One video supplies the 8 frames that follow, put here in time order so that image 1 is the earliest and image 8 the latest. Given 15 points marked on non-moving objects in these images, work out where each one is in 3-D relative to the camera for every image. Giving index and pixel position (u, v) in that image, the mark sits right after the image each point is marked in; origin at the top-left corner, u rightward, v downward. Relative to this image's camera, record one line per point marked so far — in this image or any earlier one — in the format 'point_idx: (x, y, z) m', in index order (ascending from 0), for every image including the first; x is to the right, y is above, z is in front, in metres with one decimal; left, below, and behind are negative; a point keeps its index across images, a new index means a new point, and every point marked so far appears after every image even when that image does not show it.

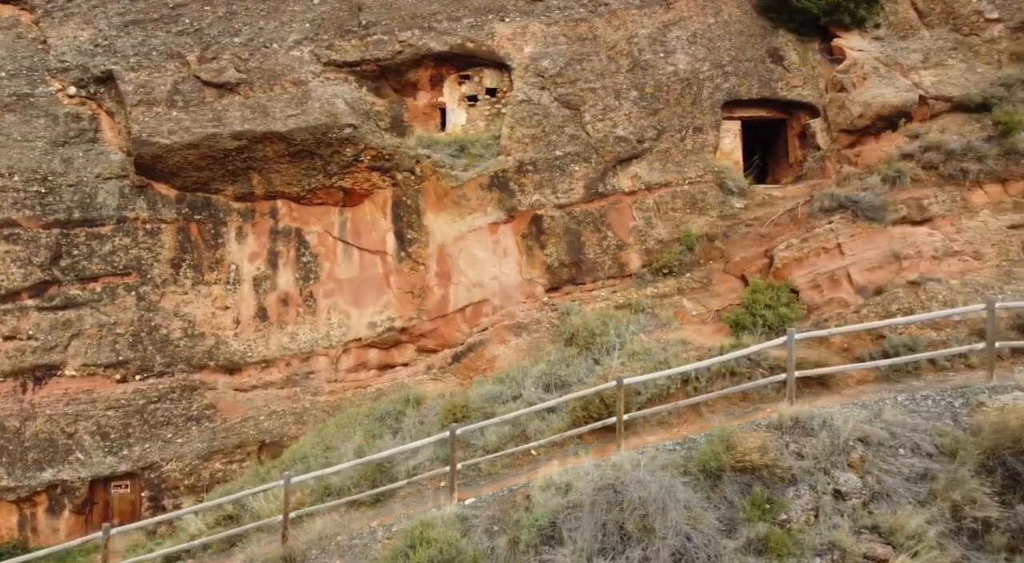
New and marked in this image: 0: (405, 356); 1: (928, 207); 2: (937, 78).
0: (-1.5, -1.0, +10.5) m
1: (+4.6, +0.8, +8.4) m
2: (+5.3, +2.5, +9.5) m
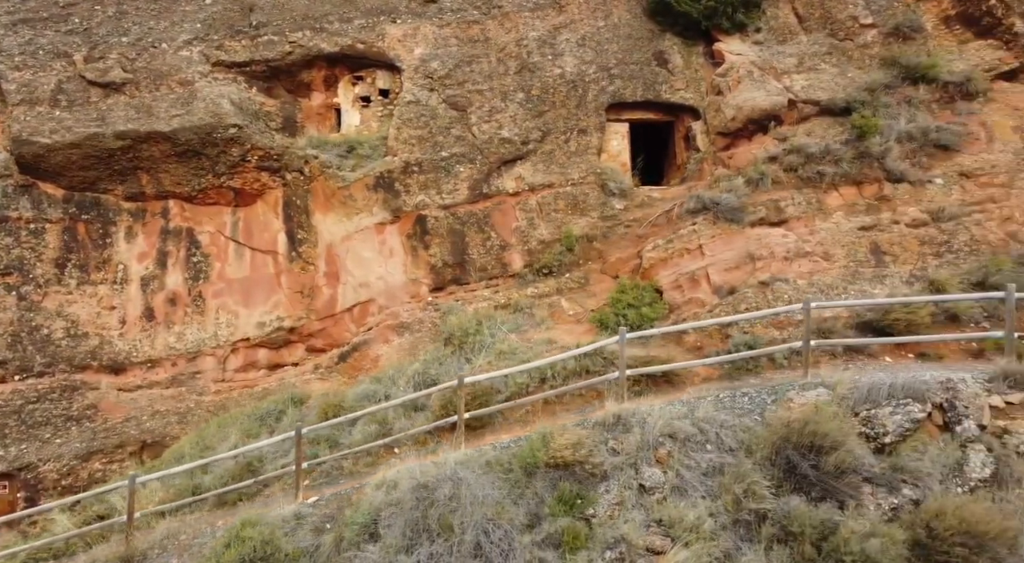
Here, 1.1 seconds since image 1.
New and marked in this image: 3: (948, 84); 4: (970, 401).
0: (-3.0, -1.0, +10.6) m
1: (+3.1, +0.8, +8.6) m
2: (+3.8, +2.5, +9.7) m
3: (+5.4, +2.4, +9.4) m
4: (+3.3, -0.9, +5.5) m
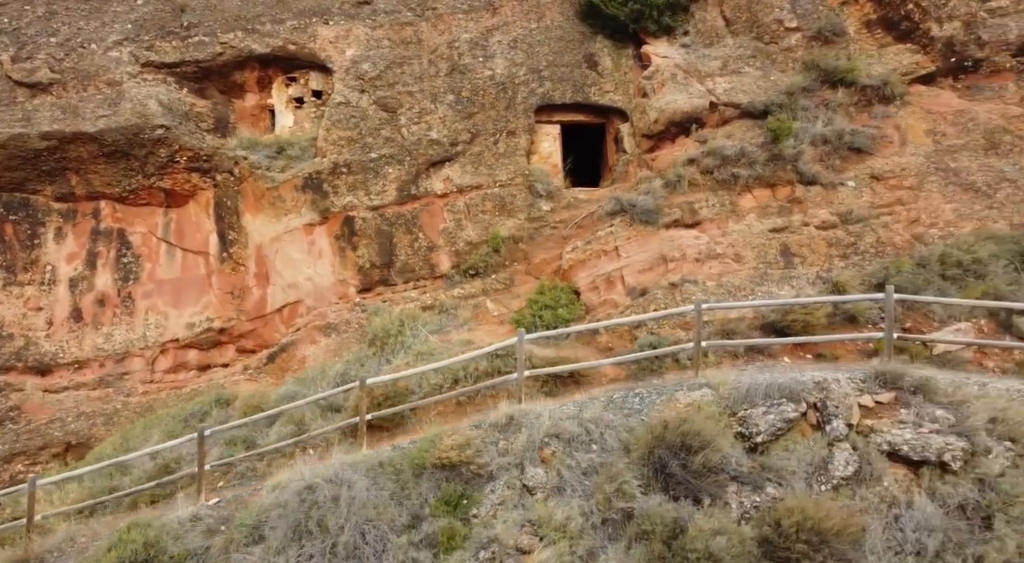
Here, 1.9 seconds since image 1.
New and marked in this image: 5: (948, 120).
0: (-4.0, -1.0, +10.6) m
1: (+2.1, +0.8, +8.7) m
2: (+2.8, +2.5, +9.8) m
3: (+4.4, +2.4, +9.5) m
4: (+2.4, -0.9, +5.6) m
5: (+5.2, +1.9, +9.1) m
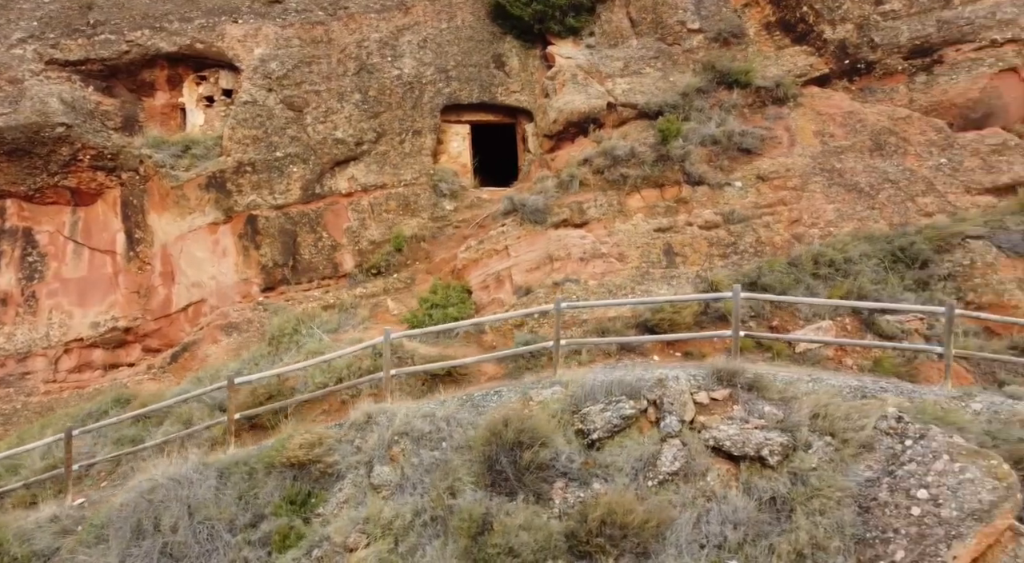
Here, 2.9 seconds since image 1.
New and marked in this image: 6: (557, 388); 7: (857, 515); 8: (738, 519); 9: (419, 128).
0: (-5.3, -1.0, +10.5) m
1: (+0.9, +0.8, +8.8) m
2: (+1.5, +2.5, +9.9) m
3: (+3.1, +2.4, +9.6) m
4: (+1.2, -0.9, +5.7) m
5: (+4.0, +1.9, +9.2) m
6: (+0.4, -0.9, +6.2) m
7: (+2.2, -1.5, +4.7) m
8: (+1.5, -1.5, +4.9) m
9: (-1.3, +2.1, +10.5) m
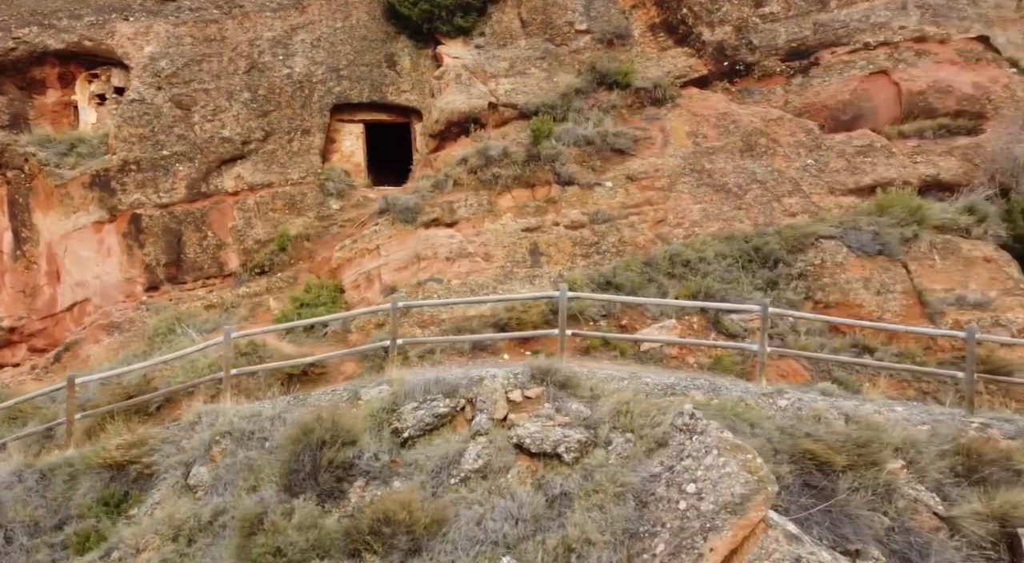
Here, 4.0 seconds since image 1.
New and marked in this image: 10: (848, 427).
0: (-6.8, -1.0, +10.4) m
1: (-0.6, +0.8, +8.8) m
2: (0.0, +2.6, +9.9) m
3: (+1.6, +2.5, +9.7) m
4: (-0.2, -0.9, +5.8) m
5: (+2.5, +2.0, +9.4) m
6: (-1.1, -0.9, +6.2) m
7: (+0.8, -1.5, +4.8) m
8: (+0.1, -1.5, +4.9) m
9: (-2.8, +2.1, +10.5) m
10: (+2.5, -1.1, +5.5) m
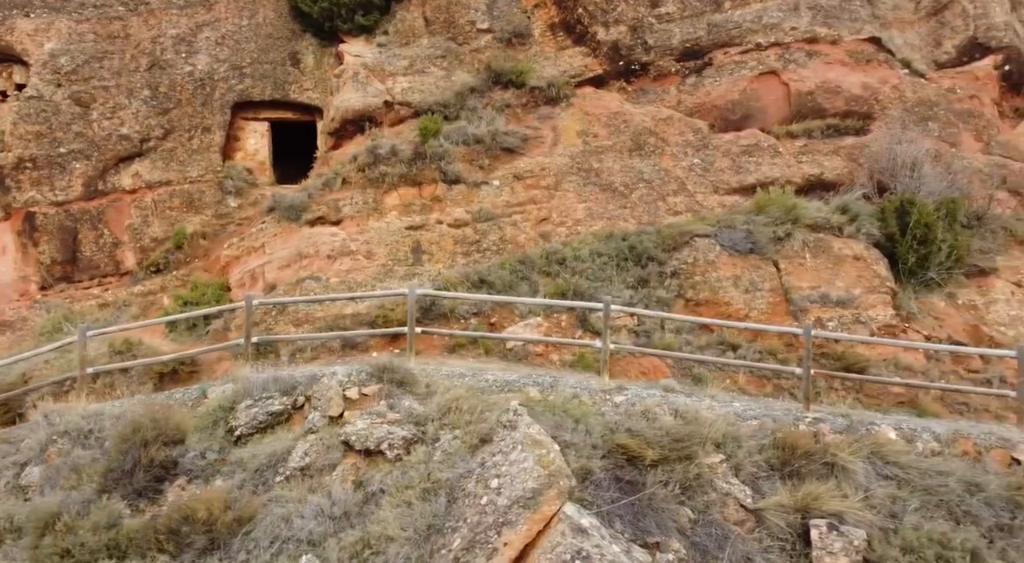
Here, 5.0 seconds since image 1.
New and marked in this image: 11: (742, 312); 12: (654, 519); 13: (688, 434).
0: (-8.2, -1.0, +10.3) m
1: (-2.0, +0.9, +8.8) m
2: (-1.3, +2.6, +10.0) m
3: (+0.3, +2.5, +9.8) m
4: (-1.4, -0.9, +5.8) m
5: (+1.1, +2.0, +9.4) m
6: (-2.3, -0.9, +6.2) m
7: (-0.5, -1.4, +4.9) m
8: (-1.2, -1.5, +4.9) m
9: (-4.2, +2.1, +10.4) m
10: (+1.2, -1.0, +5.6) m
11: (+2.3, -0.3, +7.6) m
12: (+0.9, -1.5, +4.9) m
13: (+1.3, -1.1, +5.4) m
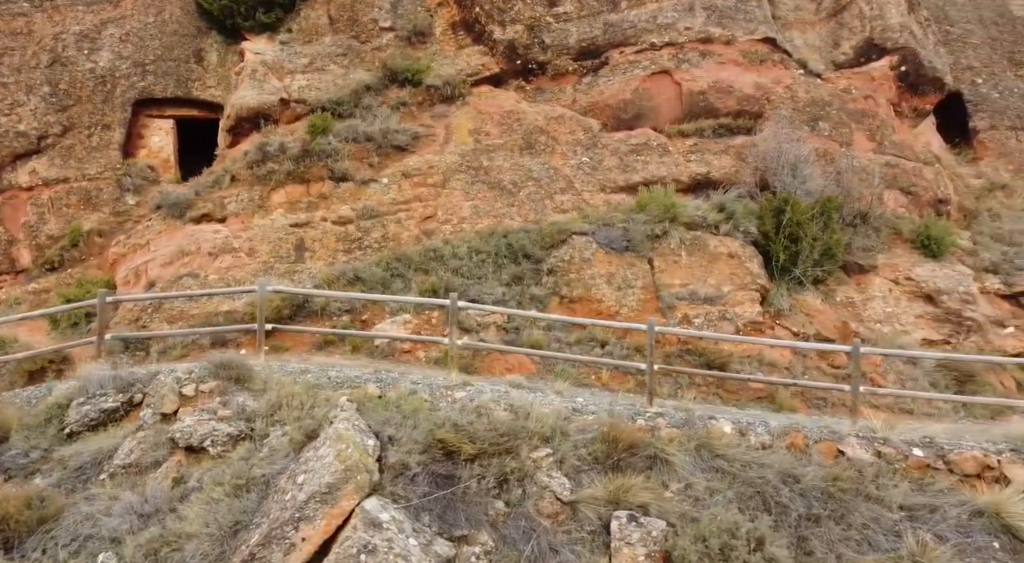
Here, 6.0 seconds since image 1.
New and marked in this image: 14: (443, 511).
0: (-9.5, -1.0, +10.2) m
1: (-3.3, +0.9, +8.8) m
2: (-2.7, +2.6, +10.0) m
3: (-1.1, +2.5, +9.8) m
4: (-2.7, -0.8, +5.8) m
5: (-0.2, +2.0, +9.5) m
6: (-3.6, -0.8, +6.2) m
7: (-1.7, -1.4, +4.9) m
8: (-2.4, -1.5, +5.0) m
9: (-5.5, +2.2, +10.4) m
10: (0.0, -1.0, +5.6) m
11: (+1.0, -0.3, +7.7) m
12: (-0.3, -1.5, +5.0) m
13: (0.0, -1.1, +5.5) m
14: (-0.5, -1.5, +4.9) m
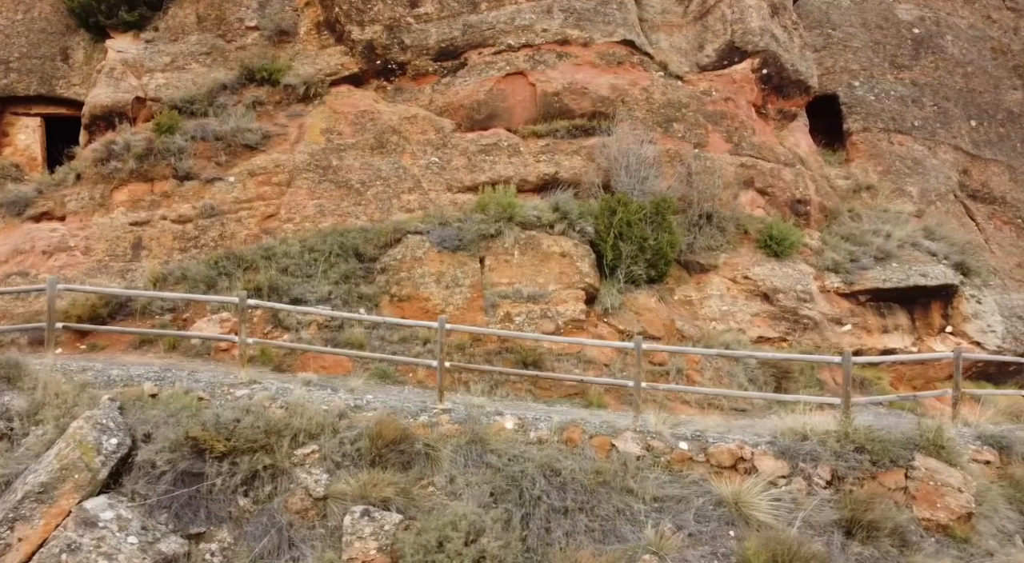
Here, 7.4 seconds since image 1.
0: (-11.4, -1.0, +9.9) m
1: (-5.1, +0.9, +8.7) m
2: (-4.5, +2.6, +9.9) m
3: (-2.9, +2.5, +9.8) m
4: (-4.4, -0.8, +5.7) m
5: (-2.0, +2.0, +9.5) m
6: (-5.3, -0.8, +6.2) m
7: (-3.4, -1.4, +4.9) m
8: (-4.1, -1.5, +4.9) m
9: (-7.4, +2.2, +10.2) m
10: (-1.8, -1.0, +5.7) m
11: (-0.8, -0.3, +7.8) m
12: (-2.0, -1.5, +5.0) m
13: (-1.7, -1.1, +5.5) m
14: (-2.2, -1.5, +5.0) m
